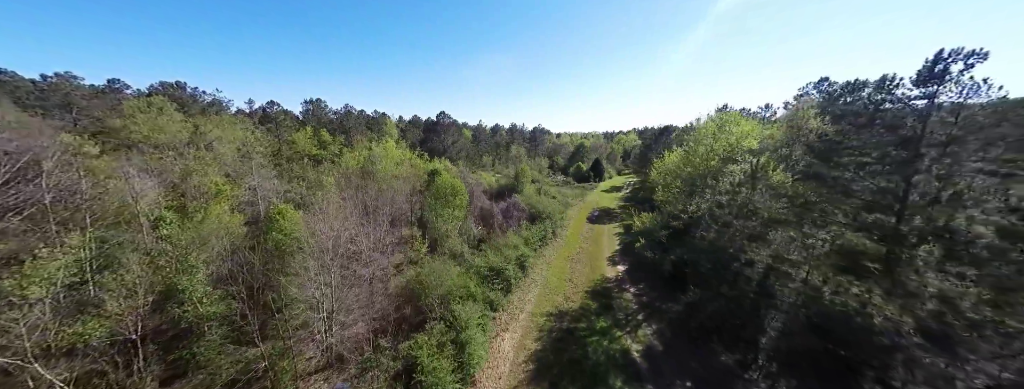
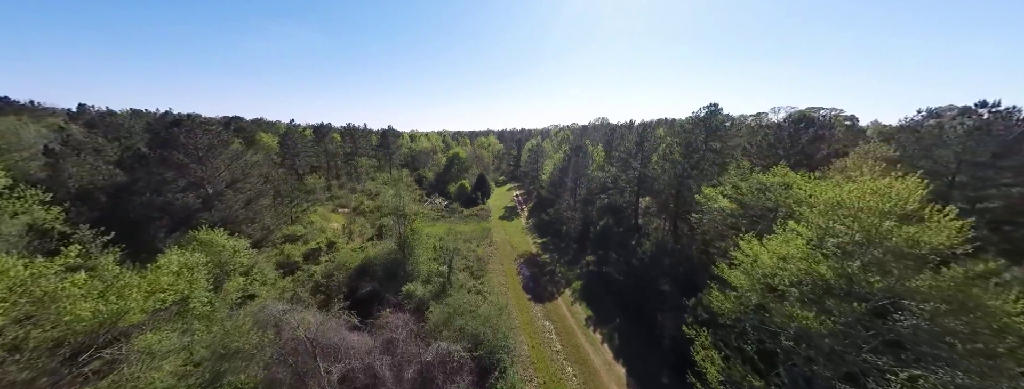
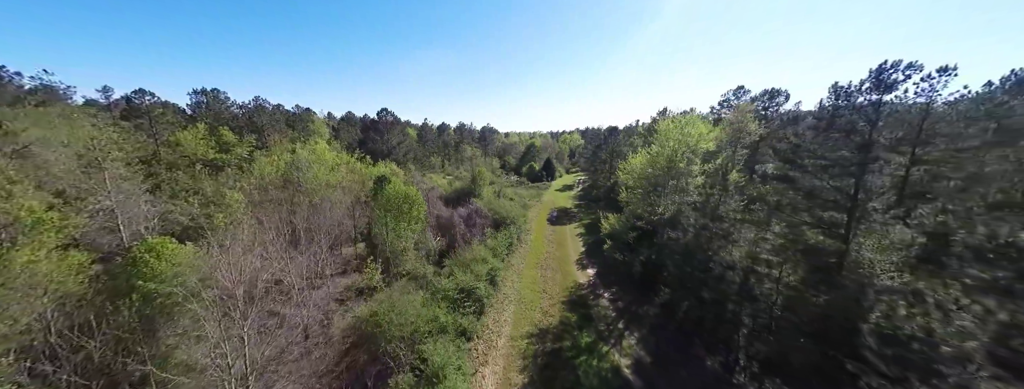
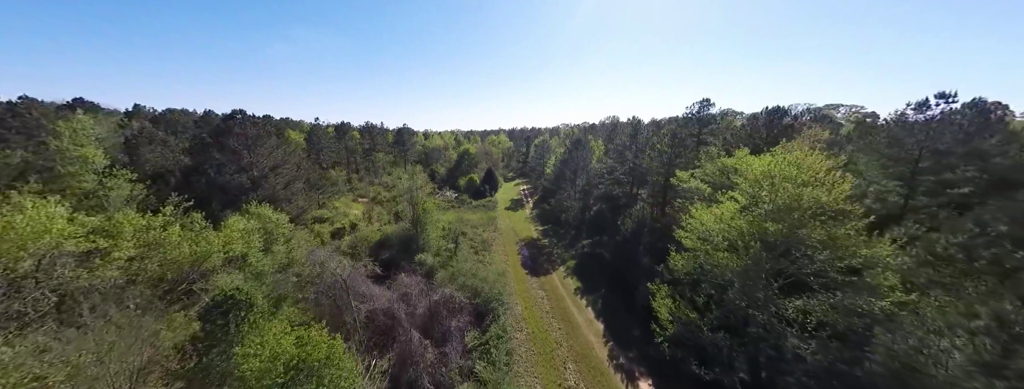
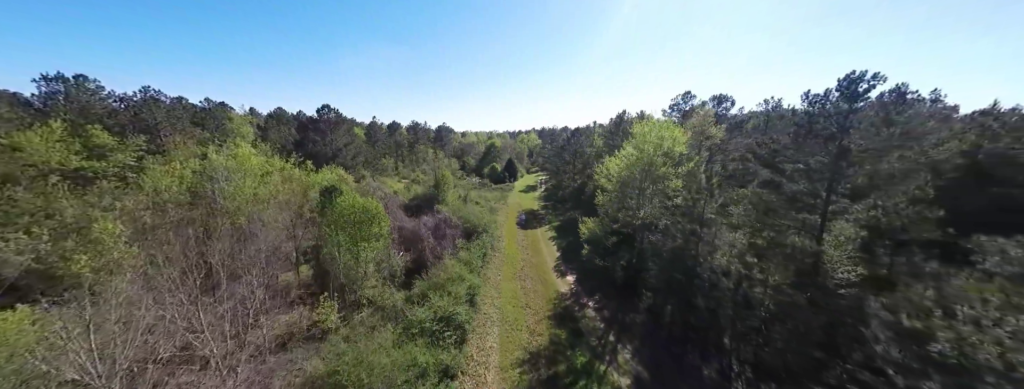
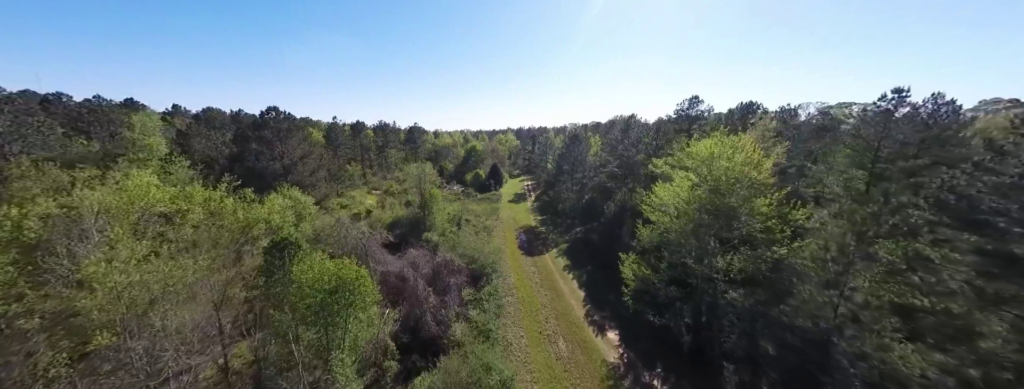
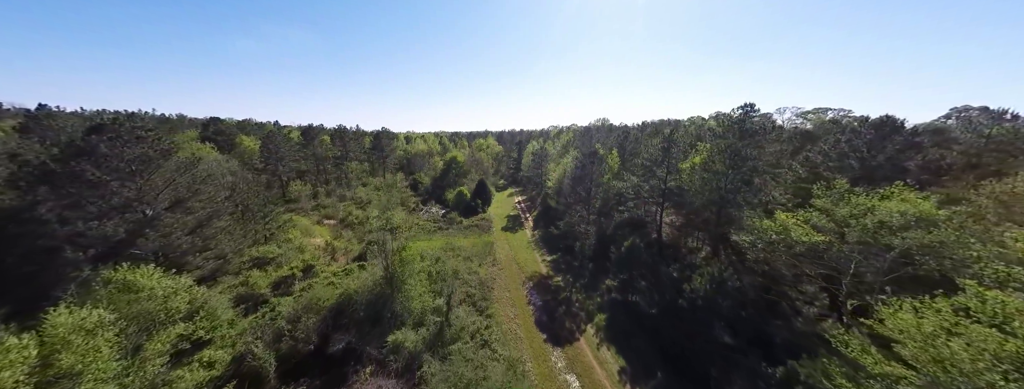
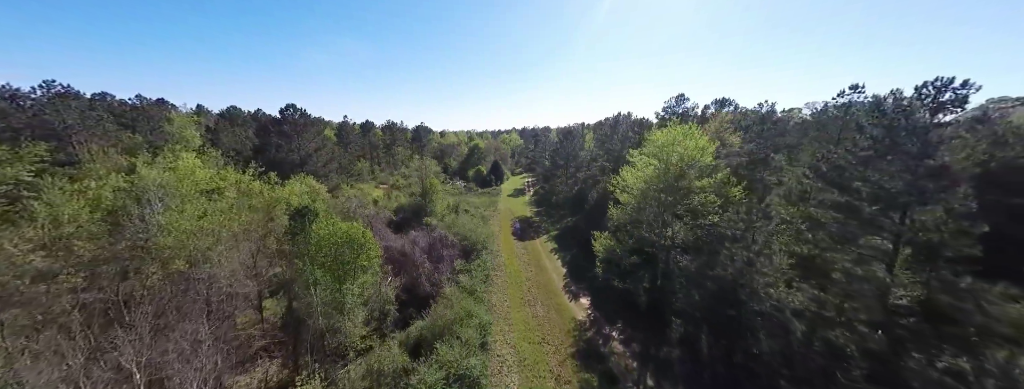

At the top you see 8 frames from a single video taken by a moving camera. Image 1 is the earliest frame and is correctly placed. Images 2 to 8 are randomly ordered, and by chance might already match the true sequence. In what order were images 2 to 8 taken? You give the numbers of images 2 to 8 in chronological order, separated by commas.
3, 5, 8, 6, 4, 2, 7
